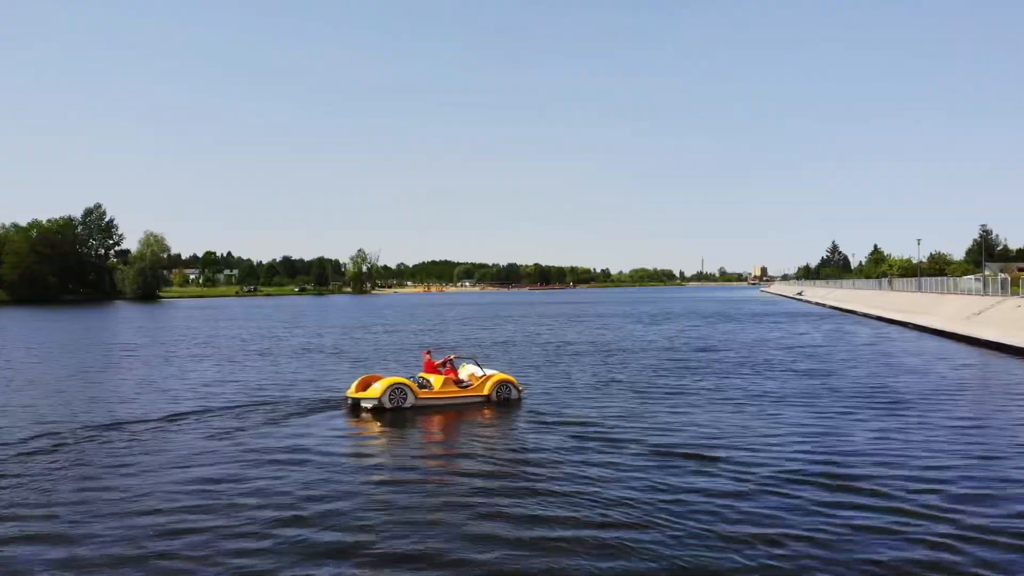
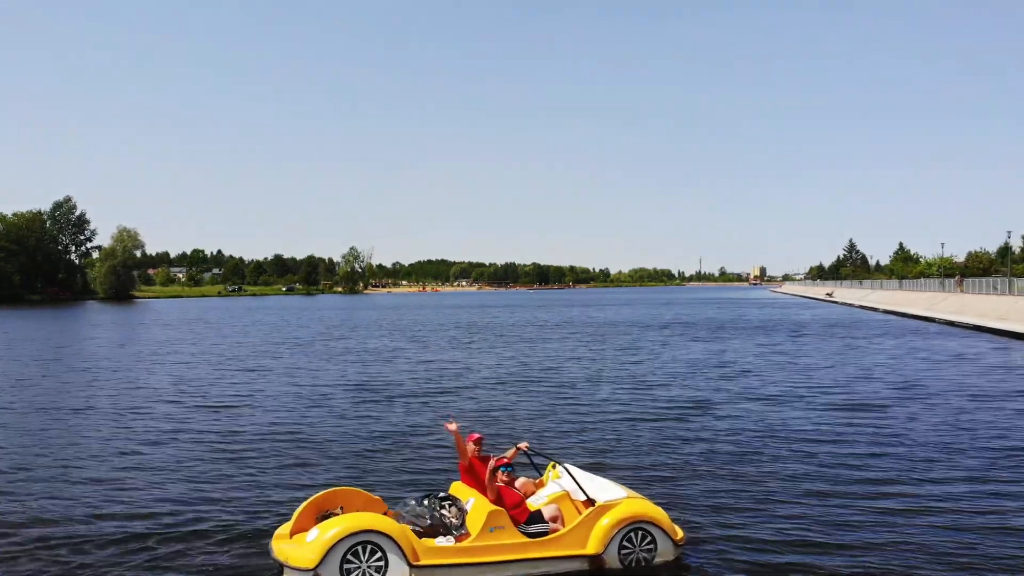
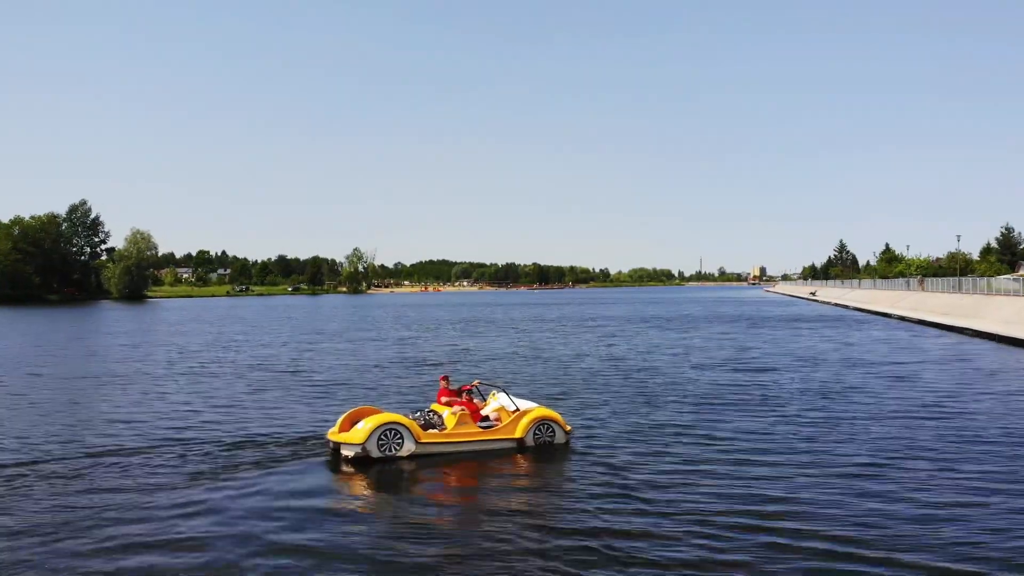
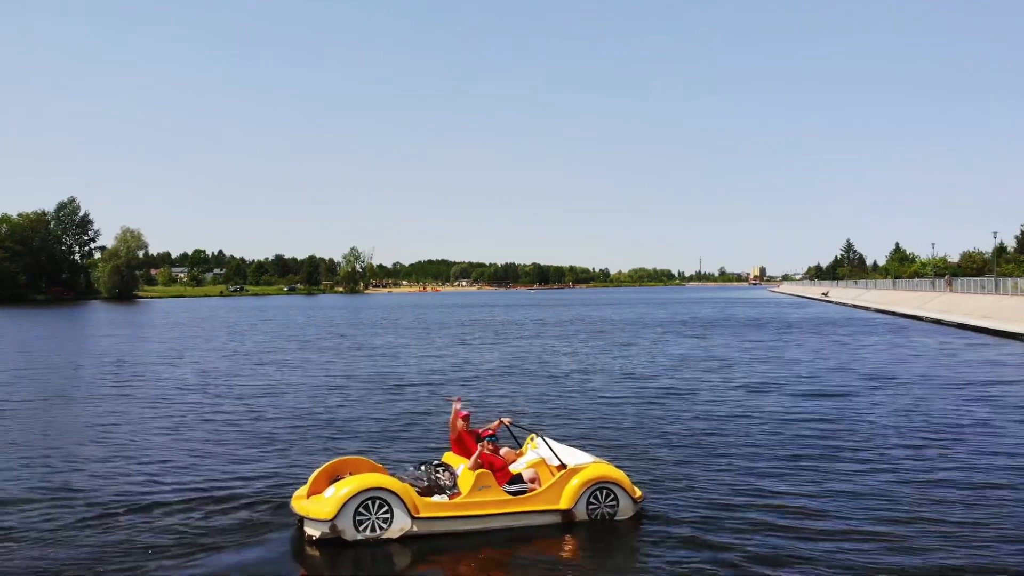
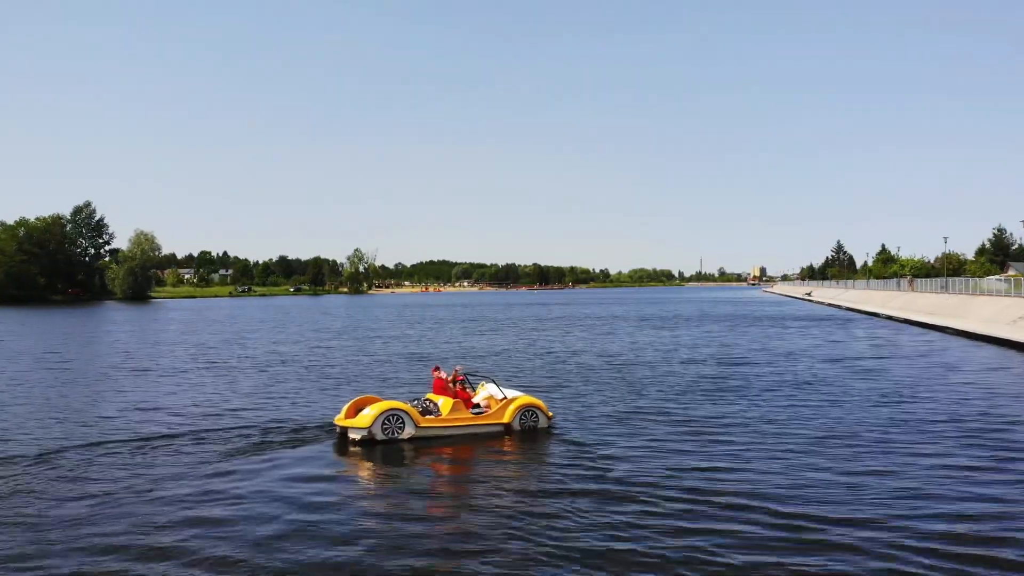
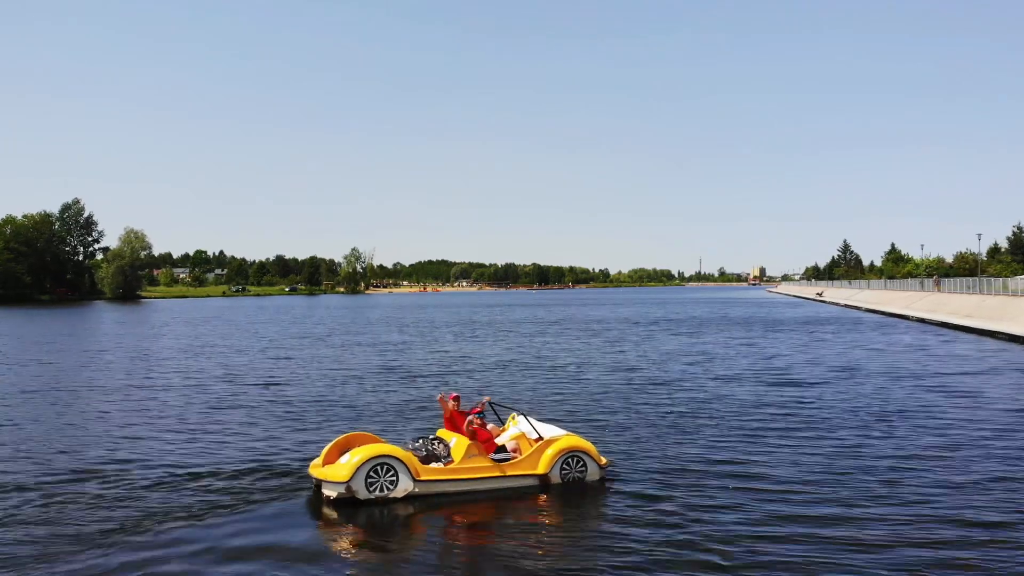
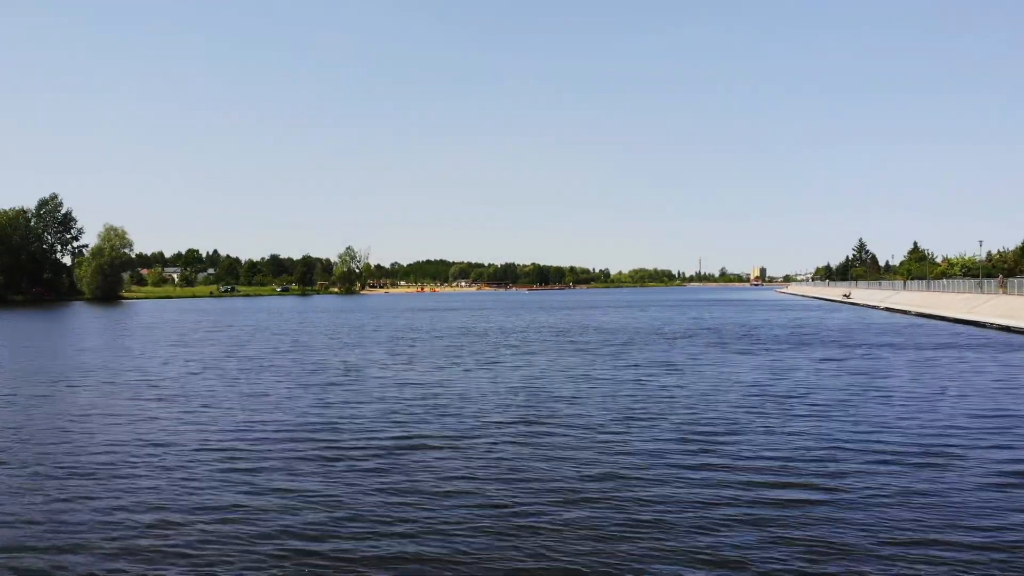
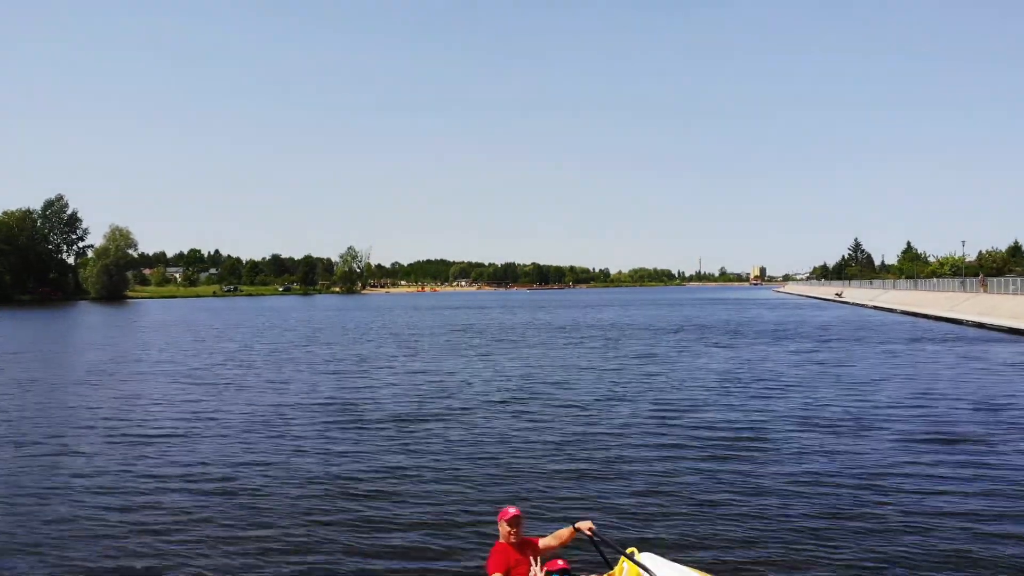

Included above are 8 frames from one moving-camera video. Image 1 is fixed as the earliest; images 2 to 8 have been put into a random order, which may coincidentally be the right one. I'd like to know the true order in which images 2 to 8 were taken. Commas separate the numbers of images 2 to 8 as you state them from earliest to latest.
5, 3, 6, 4, 2, 8, 7
